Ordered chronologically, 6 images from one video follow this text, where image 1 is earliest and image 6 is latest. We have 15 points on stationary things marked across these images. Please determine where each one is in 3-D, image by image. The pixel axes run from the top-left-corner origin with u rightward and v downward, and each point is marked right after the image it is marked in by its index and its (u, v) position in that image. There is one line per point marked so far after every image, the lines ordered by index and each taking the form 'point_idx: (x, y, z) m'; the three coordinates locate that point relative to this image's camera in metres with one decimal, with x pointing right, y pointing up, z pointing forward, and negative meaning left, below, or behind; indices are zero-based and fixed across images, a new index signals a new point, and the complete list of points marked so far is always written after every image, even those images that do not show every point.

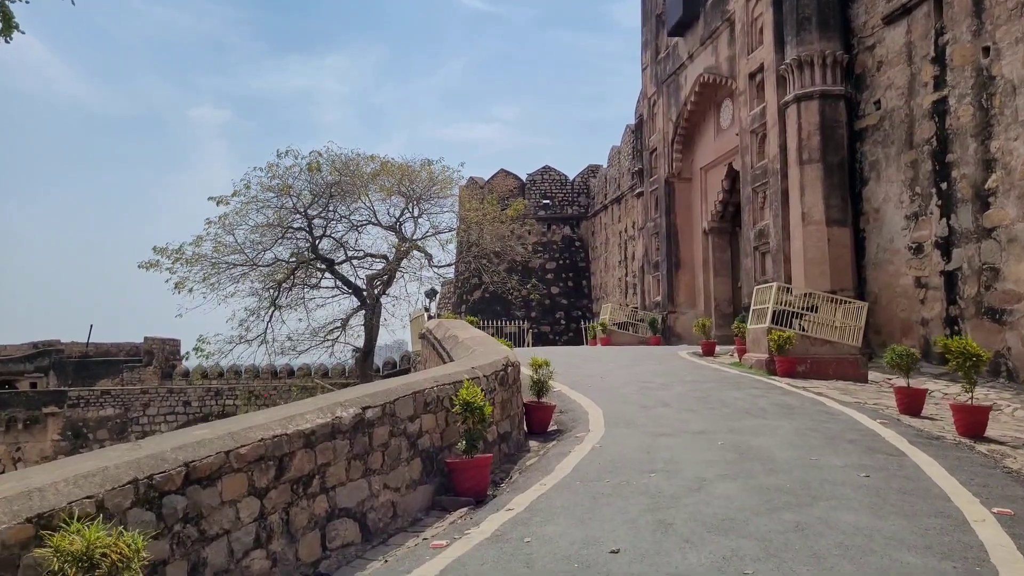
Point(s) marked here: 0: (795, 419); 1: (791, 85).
0: (+2.4, -1.1, +6.9) m
1: (+5.0, +3.6, +14.2) m
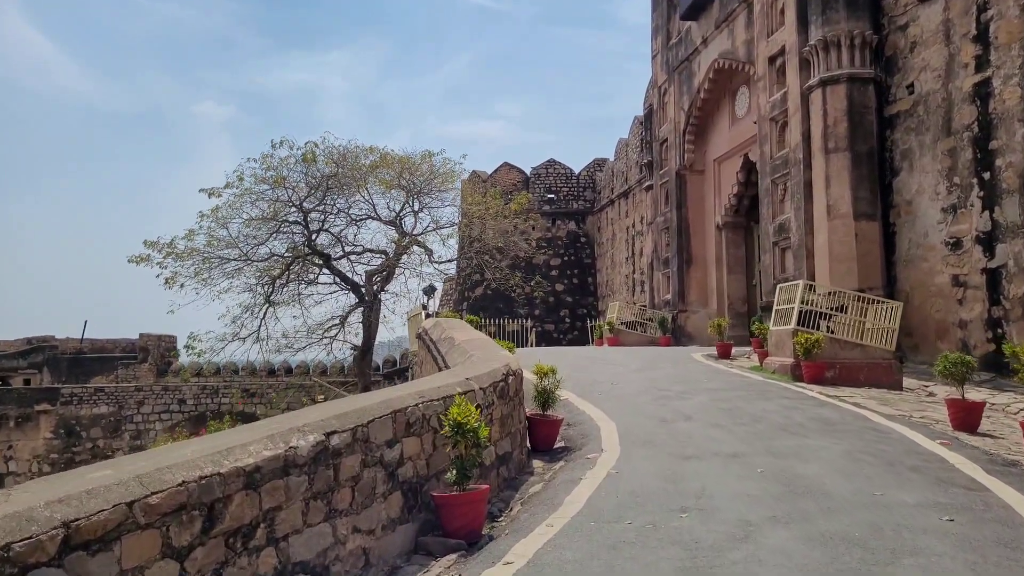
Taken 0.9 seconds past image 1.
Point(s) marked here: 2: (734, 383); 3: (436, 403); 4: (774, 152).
0: (+2.5, -1.1, +6.0) m
1: (+5.0, +3.7, +13.3) m
2: (+2.6, -1.1, +9.3) m
3: (-0.4, -0.7, +4.6) m
4: (+4.9, +2.5, +14.8) m
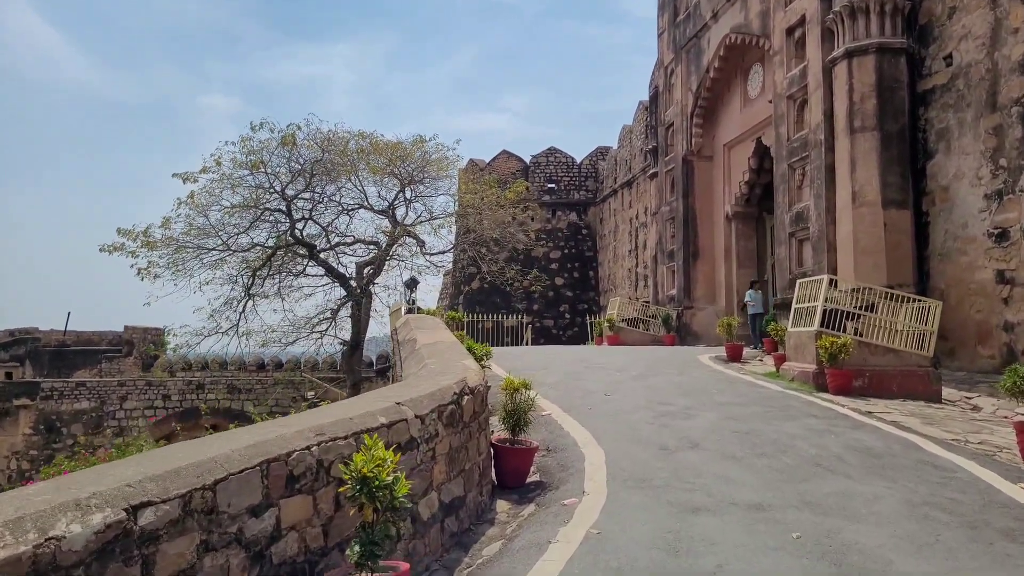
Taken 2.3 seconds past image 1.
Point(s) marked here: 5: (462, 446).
0: (+2.2, -1.1, +4.6) m
1: (+4.9, +3.7, +11.8) m
2: (+2.3, -1.1, +7.9) m
3: (-0.7, -0.6, +3.3) m
4: (+4.7, +2.6, +13.4) m
5: (-0.3, -0.9, +4.4) m
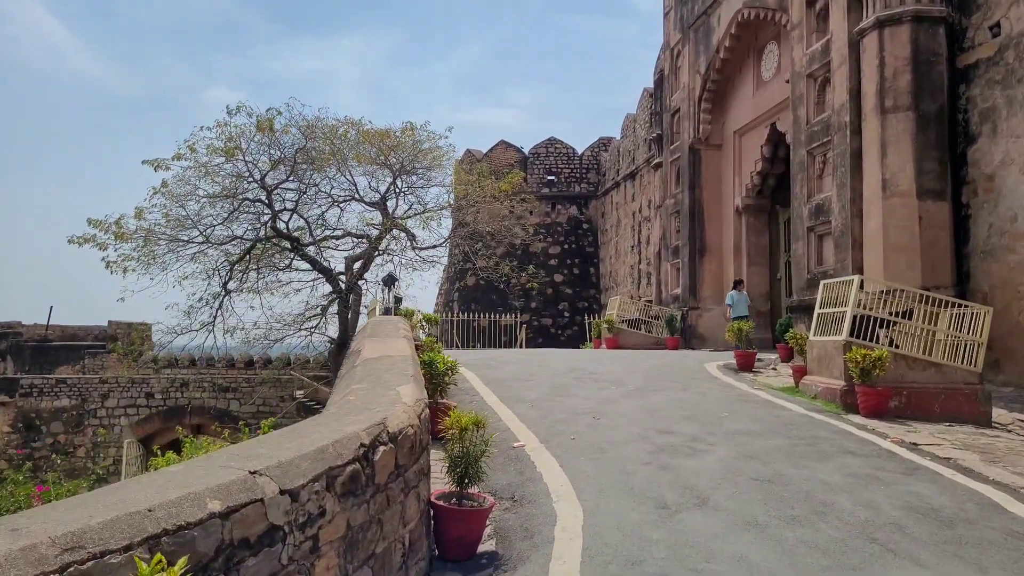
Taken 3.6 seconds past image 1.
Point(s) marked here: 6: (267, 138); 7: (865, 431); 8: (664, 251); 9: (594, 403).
0: (+1.9, -1.1, +3.3) m
1: (+4.7, +3.7, +10.5) m
2: (+2.1, -1.1, +6.6) m
3: (-1.0, -0.7, +1.9) m
4: (+4.5, +2.6, +12.0) m
5: (-0.5, -0.9, +3.1) m
6: (-6.1, +3.7, +19.6) m
7: (+2.8, -1.1, +6.4) m
8: (+3.5, +0.9, +18.3) m
9: (+0.8, -1.1, +7.5) m
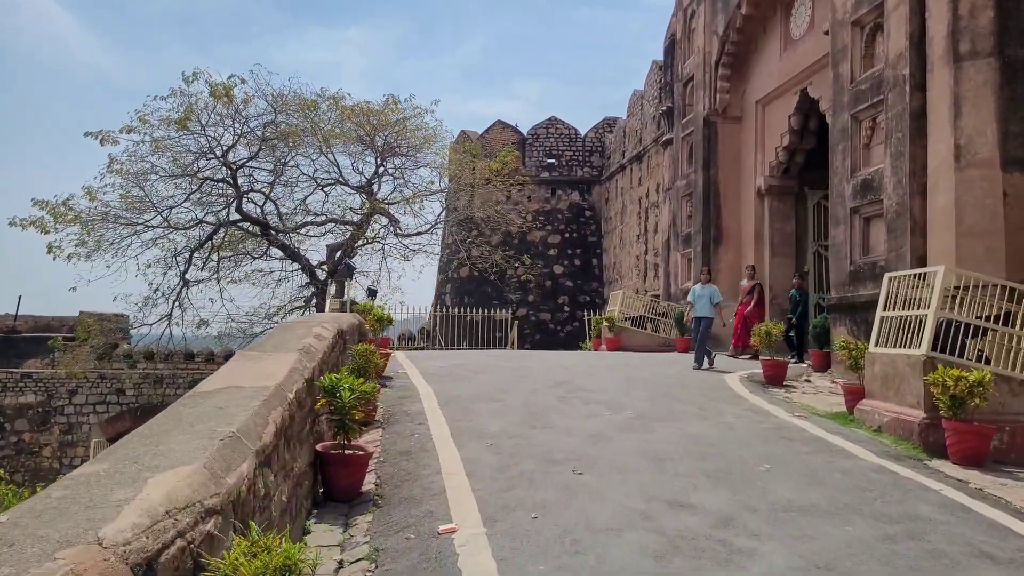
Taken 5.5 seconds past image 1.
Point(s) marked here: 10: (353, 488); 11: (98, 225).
0: (+1.6, -1.2, +1.1) m
1: (+4.4, +3.7, +8.3) m
2: (+1.8, -1.1, +4.4) m
3: (-1.3, -0.7, -0.2) m
4: (+4.2, +2.6, +9.8) m
5: (-0.9, -0.9, +1.0) m
6: (-6.3, +3.9, +17.5) m
7: (+2.5, -1.1, +4.3) m
8: (+3.3, +1.0, +16.1) m
9: (+0.5, -1.0, +5.4) m
10: (-0.9, -1.1, +4.4) m
11: (-9.8, +1.6, +18.9) m
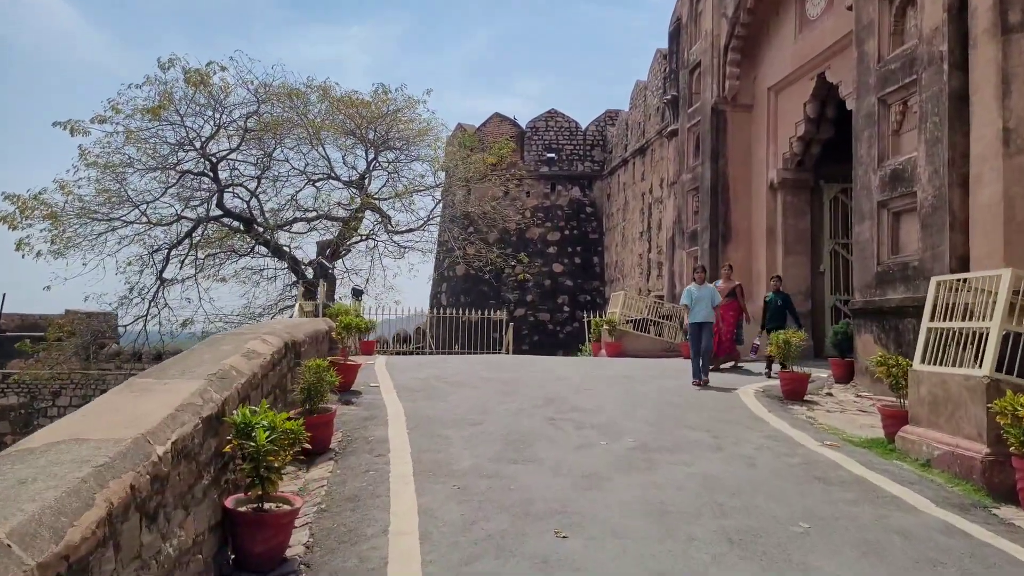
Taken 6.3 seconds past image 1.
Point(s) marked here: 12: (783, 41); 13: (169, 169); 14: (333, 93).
0: (+1.4, -1.2, +0.1) m
1: (+4.3, +3.7, +7.2) m
2: (+1.6, -1.1, +3.4) m
3: (-1.5, -0.7, -1.2) m
4: (+4.1, +2.6, +8.8) m
5: (-1.1, -0.9, 0.0) m
6: (-6.4, +4.0, +16.5) m
7: (+2.3, -1.2, +3.3) m
8: (+3.2, +1.0, +15.1) m
9: (+0.3, -1.1, +4.4) m
10: (-1.0, -1.1, +3.4) m
11: (-9.9, +1.6, +17.9) m
12: (+4.3, +3.9, +12.5) m
13: (-7.5, +2.6, +17.5) m
14: (-4.5, +4.9, +19.8) m
